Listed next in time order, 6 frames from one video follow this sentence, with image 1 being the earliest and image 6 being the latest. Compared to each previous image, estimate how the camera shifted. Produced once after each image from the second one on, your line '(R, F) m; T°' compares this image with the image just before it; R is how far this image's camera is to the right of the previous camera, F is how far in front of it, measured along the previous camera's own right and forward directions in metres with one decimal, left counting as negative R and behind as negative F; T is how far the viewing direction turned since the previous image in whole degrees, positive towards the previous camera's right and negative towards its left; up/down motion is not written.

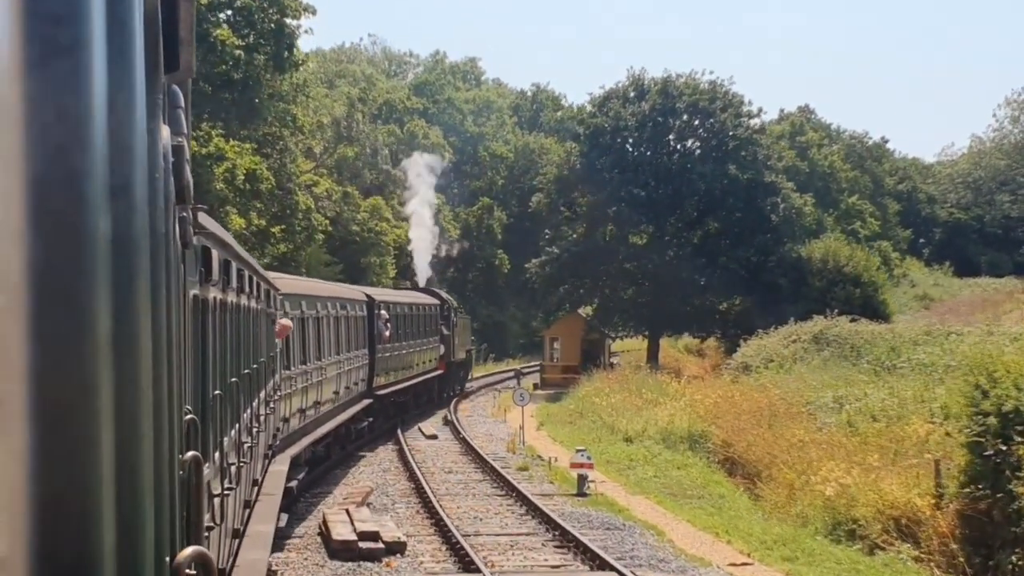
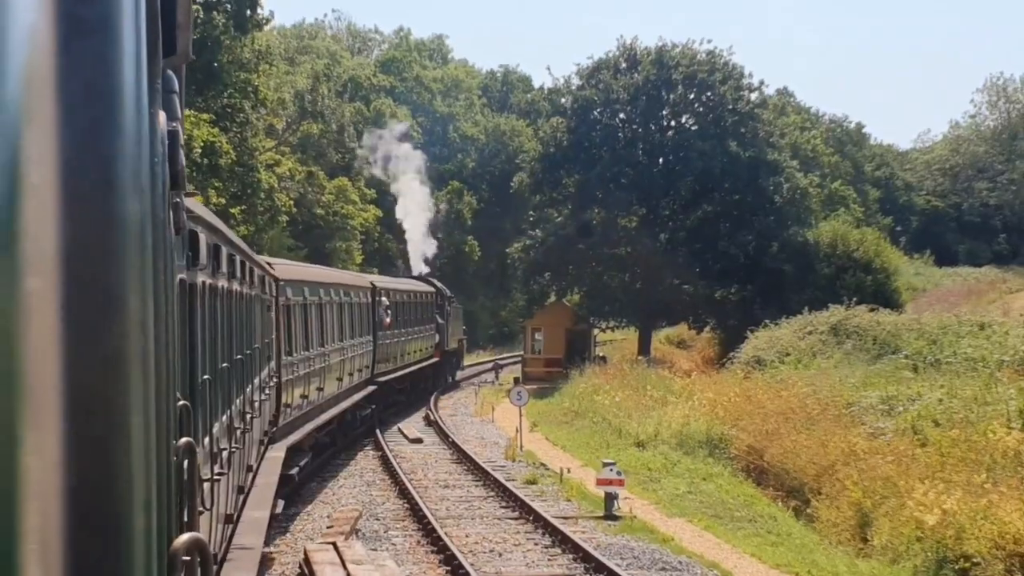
(-0.7, +2.9) m; +2°
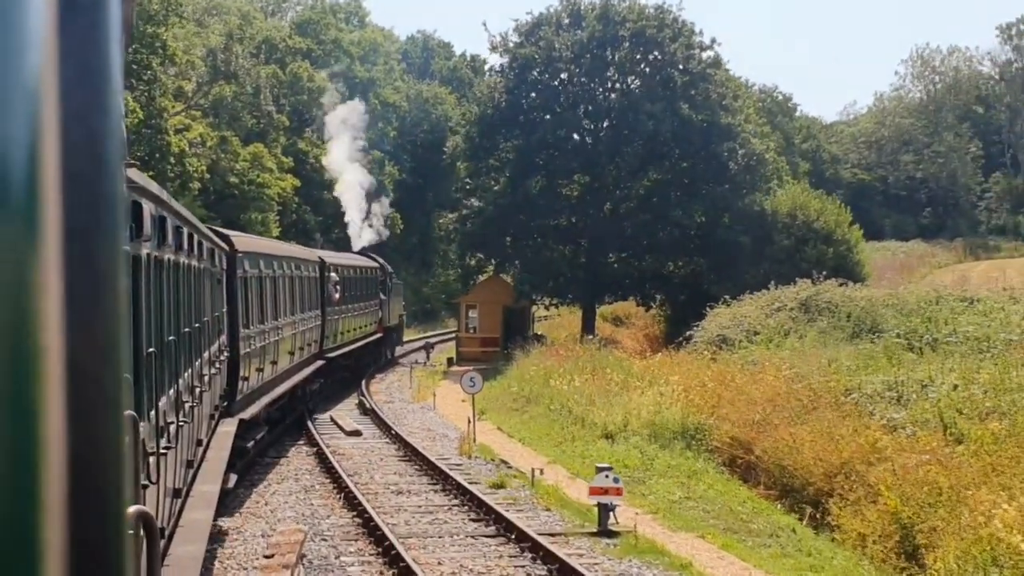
(-0.6, +2.6) m; +4°
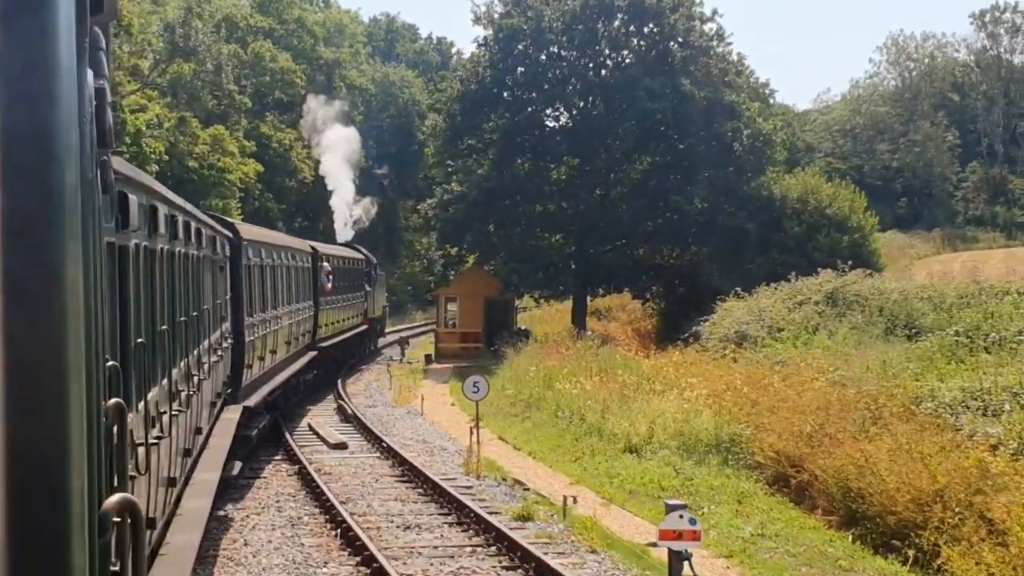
(-0.8, +2.5) m; +2°
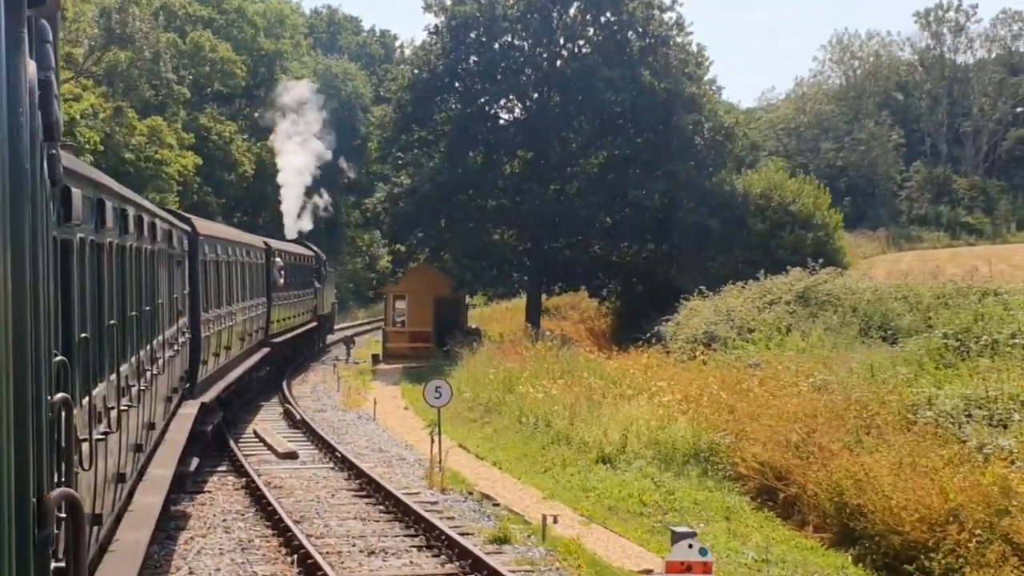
(-0.3, +1.2) m; +3°
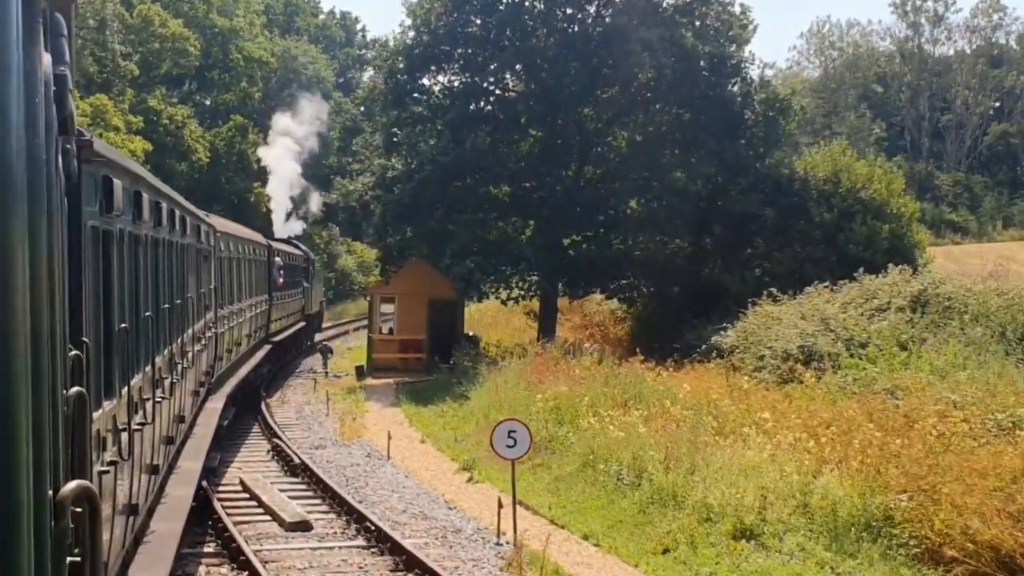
(-1.6, +4.6) m; +3°
